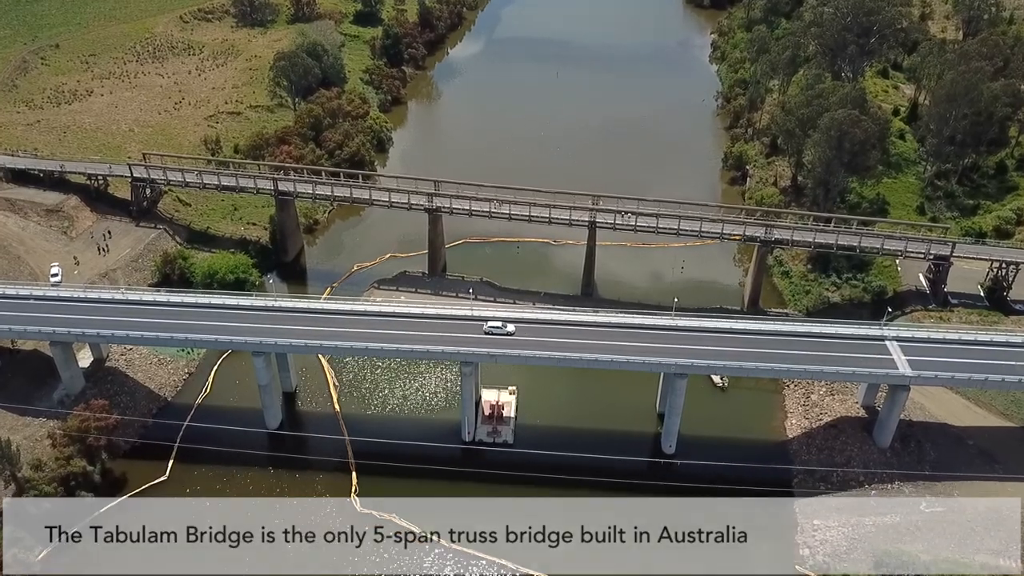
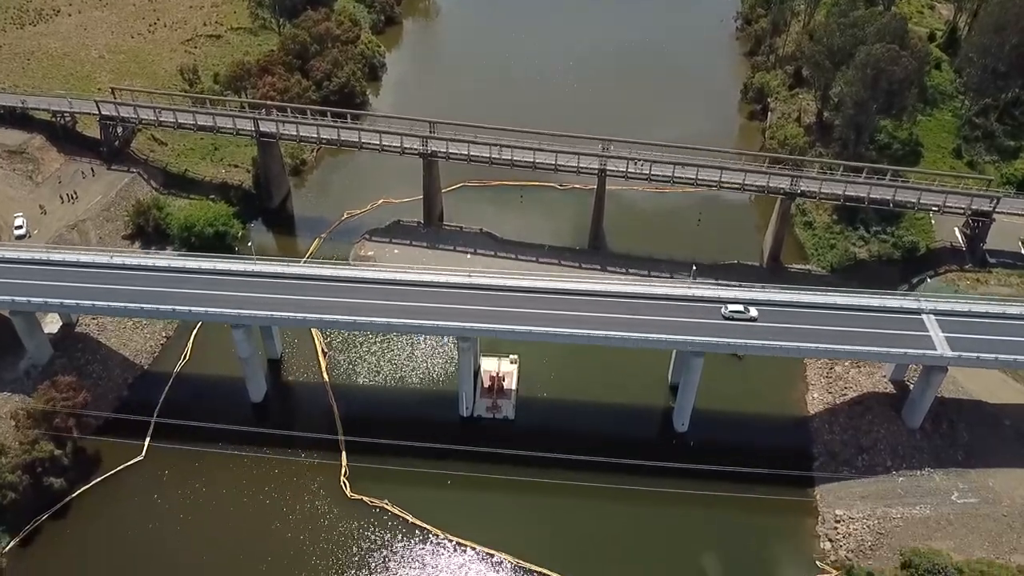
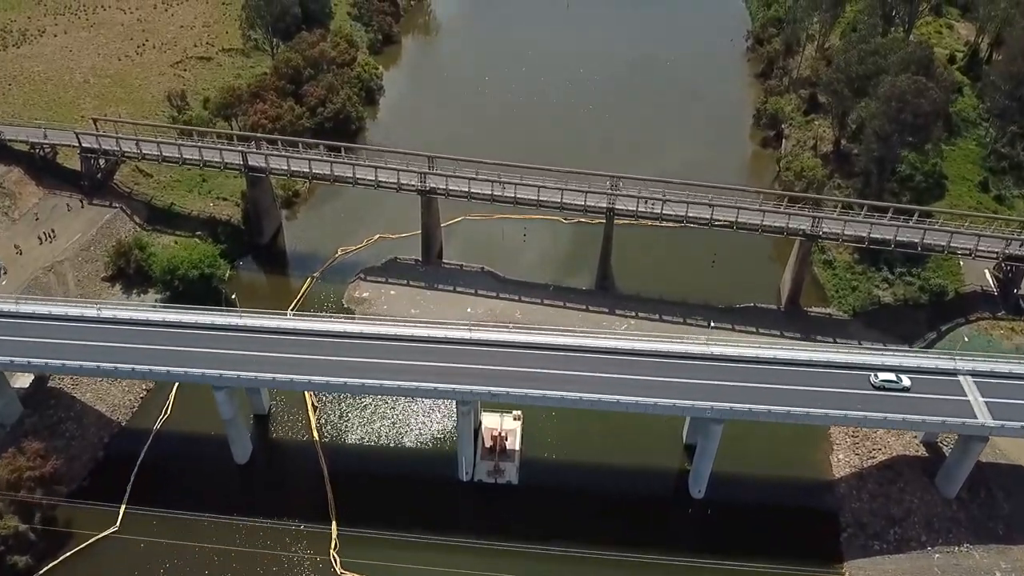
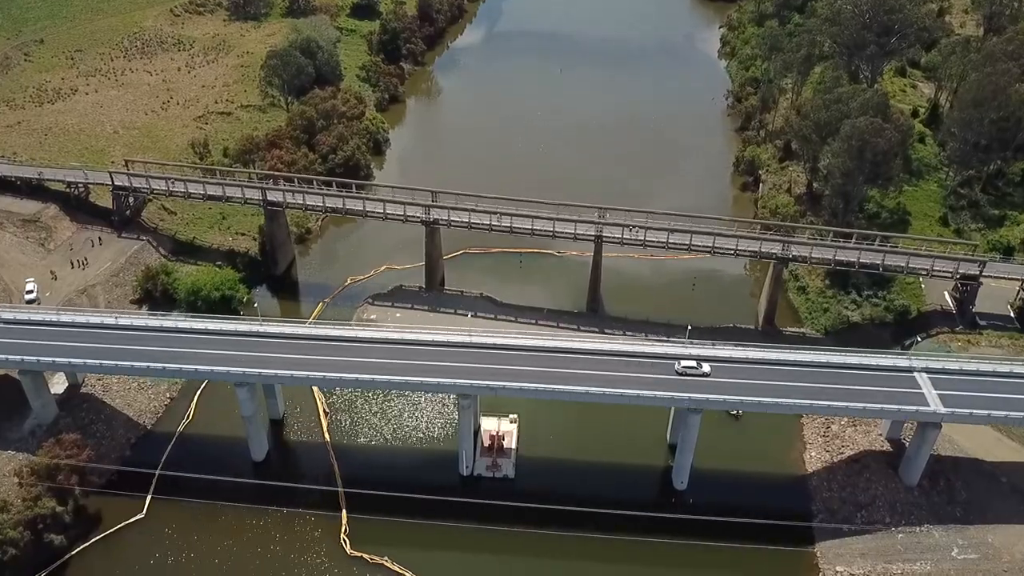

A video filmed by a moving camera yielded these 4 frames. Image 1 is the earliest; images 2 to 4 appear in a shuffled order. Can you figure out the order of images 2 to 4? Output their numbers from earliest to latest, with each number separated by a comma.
4, 2, 3
